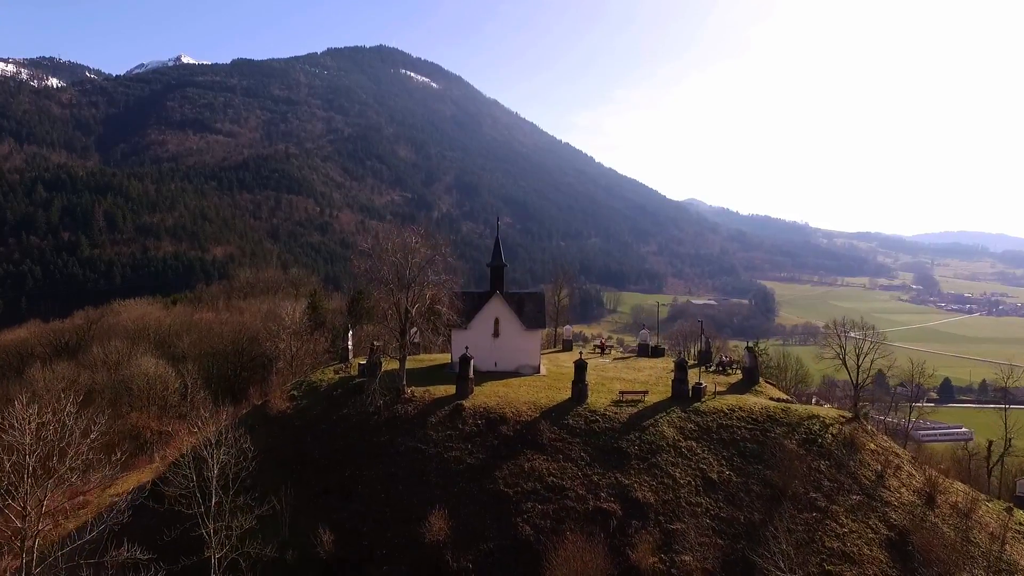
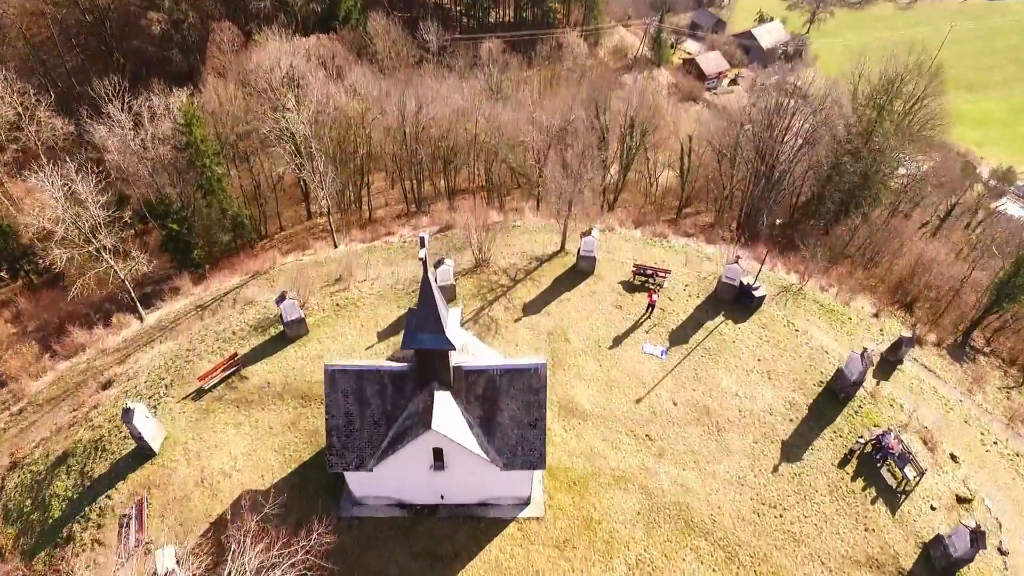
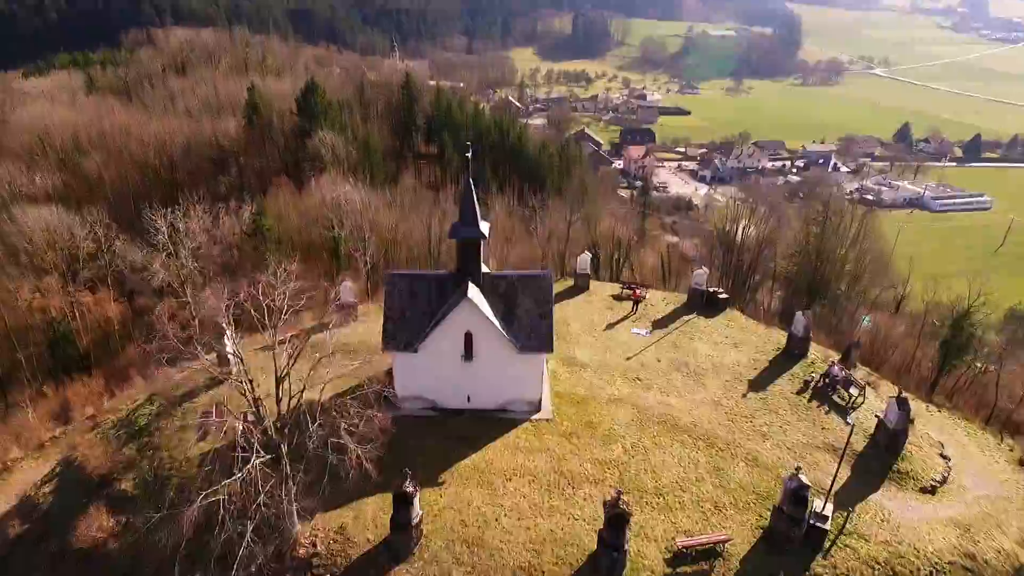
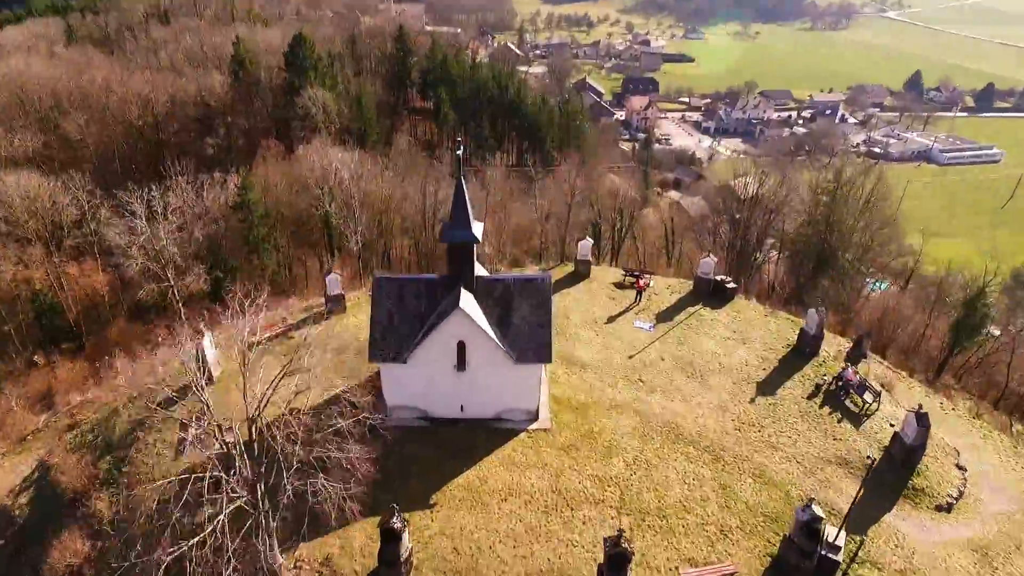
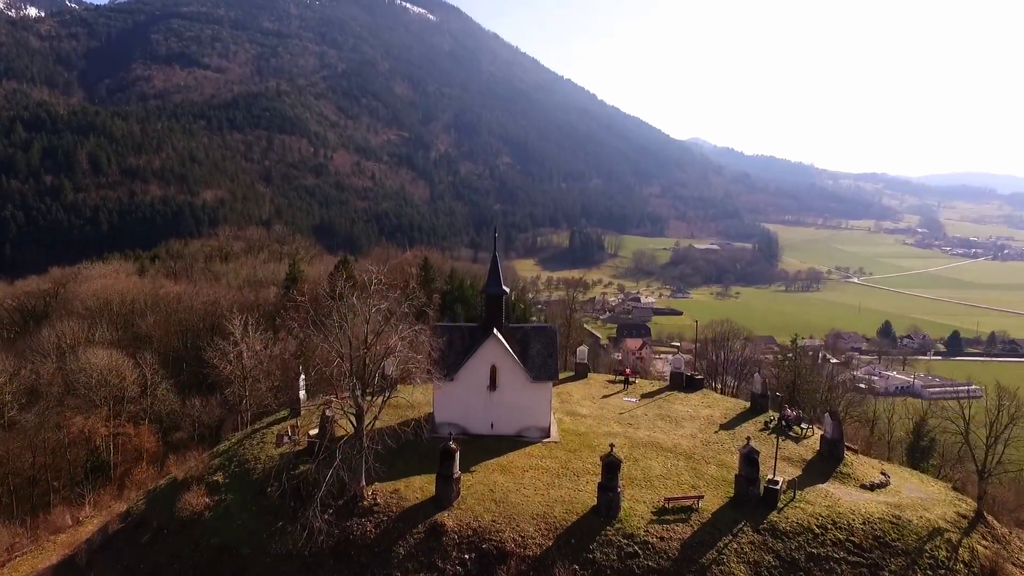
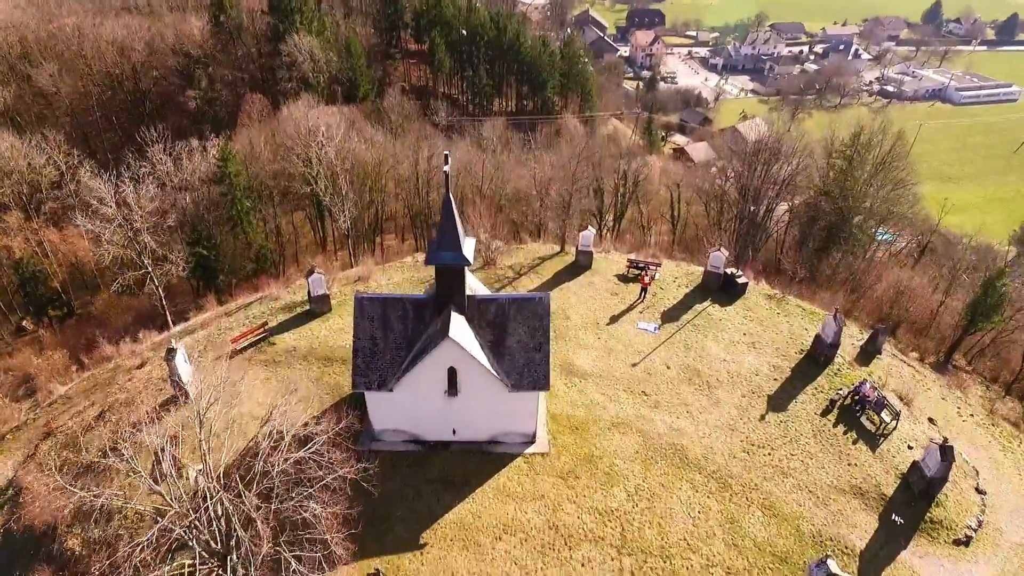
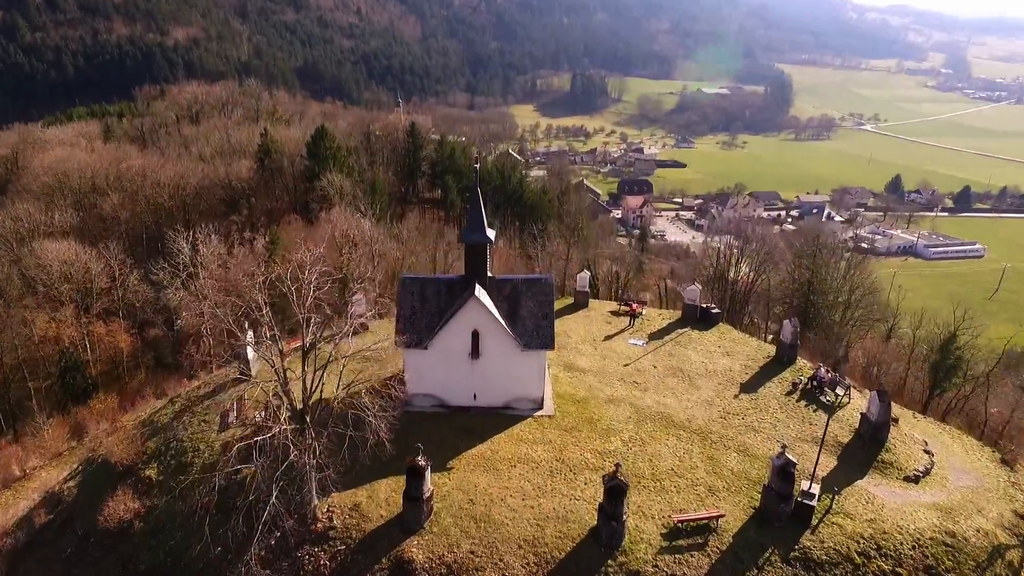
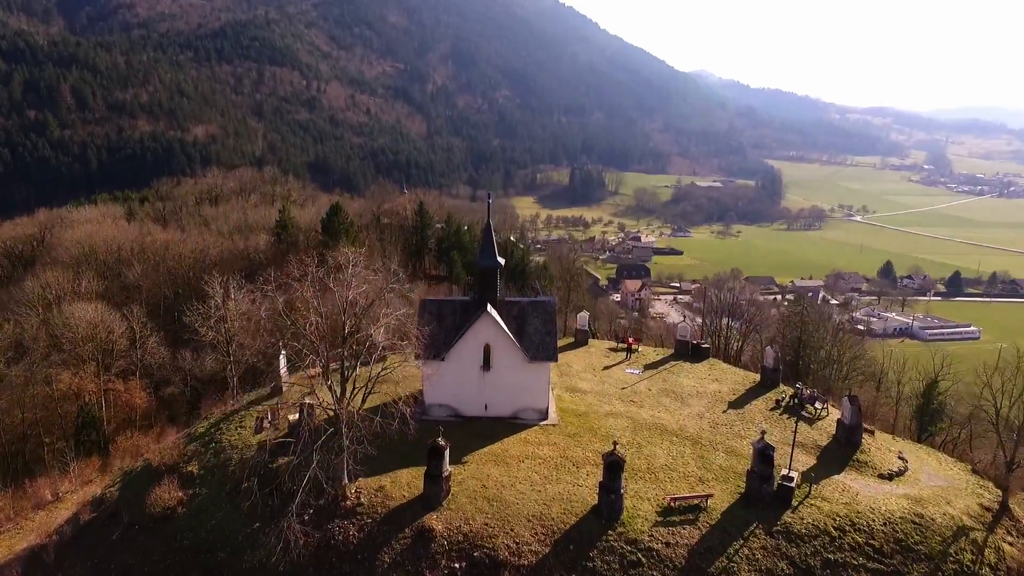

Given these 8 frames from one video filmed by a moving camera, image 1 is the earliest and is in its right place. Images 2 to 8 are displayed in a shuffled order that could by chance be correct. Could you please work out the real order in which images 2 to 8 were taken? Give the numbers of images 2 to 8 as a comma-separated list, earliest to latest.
5, 8, 7, 3, 4, 6, 2
